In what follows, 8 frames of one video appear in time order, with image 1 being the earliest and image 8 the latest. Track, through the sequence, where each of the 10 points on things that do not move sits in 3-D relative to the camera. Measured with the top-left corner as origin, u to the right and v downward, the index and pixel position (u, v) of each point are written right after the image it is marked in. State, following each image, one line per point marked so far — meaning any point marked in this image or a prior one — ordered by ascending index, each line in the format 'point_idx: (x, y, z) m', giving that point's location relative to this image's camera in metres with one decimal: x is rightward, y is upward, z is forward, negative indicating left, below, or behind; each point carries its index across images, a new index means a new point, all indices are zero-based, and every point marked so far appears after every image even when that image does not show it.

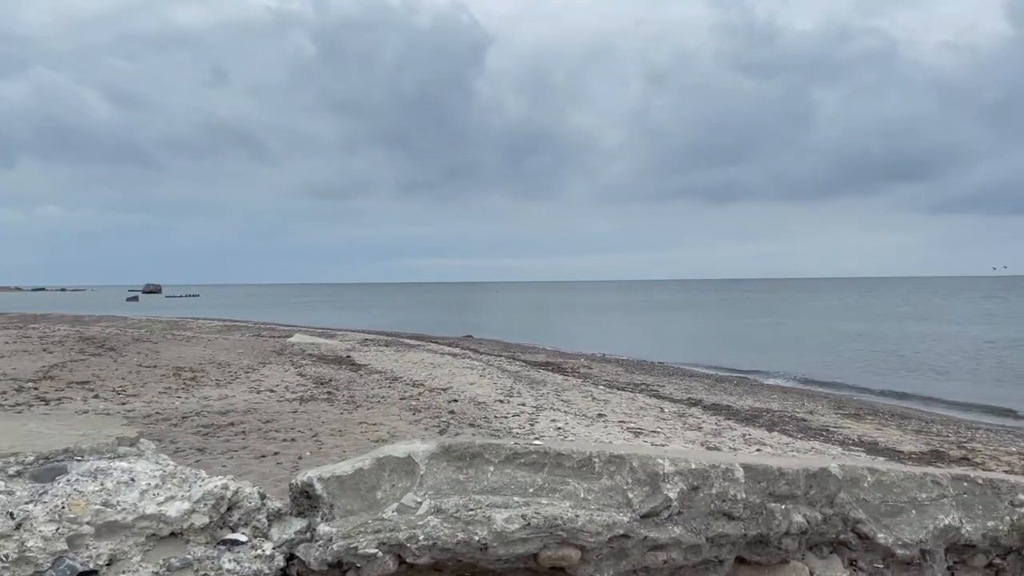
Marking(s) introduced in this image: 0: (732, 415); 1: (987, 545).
0: (+4.6, -2.6, +17.3) m
1: (+3.6, -2.0, +6.3) m
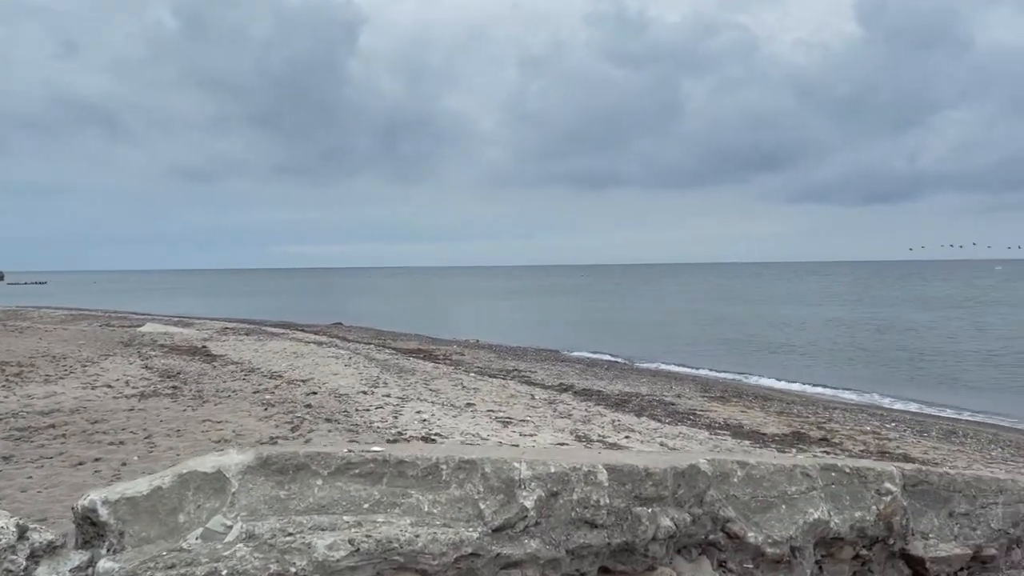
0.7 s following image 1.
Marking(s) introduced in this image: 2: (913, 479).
0: (+1.8, -2.3, +17.1) m
1: (+2.5, -1.8, +6.1) m
2: (+3.2, -1.5, +6.7) m
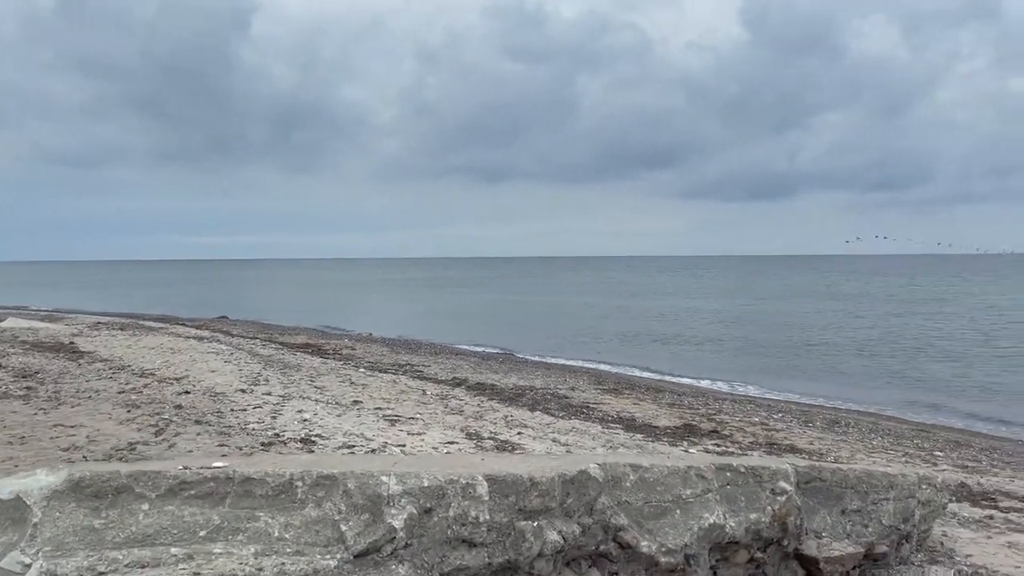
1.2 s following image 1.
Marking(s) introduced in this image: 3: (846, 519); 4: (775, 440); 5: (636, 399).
0: (-0.3, -2.2, +16.7) m
1: (+1.7, -1.8, +5.8) m
2: (+2.3, -1.5, +6.5) m
3: (+2.6, -1.8, +6.4) m
4: (+4.1, -2.4, +13.1) m
5: (+2.6, -2.3, +17.2) m
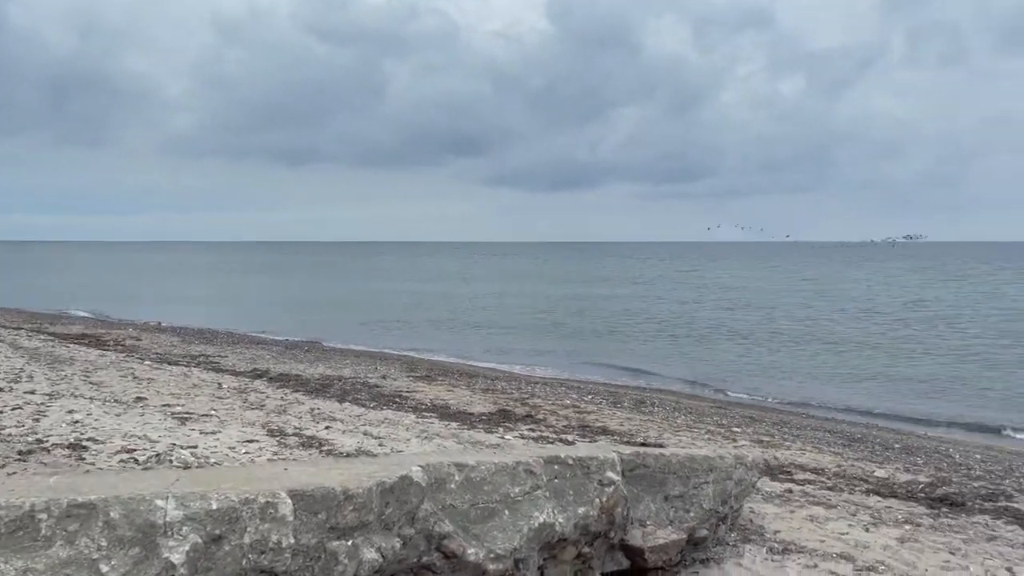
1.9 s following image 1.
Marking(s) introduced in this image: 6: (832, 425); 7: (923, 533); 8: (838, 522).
0: (-4.0, -1.8, +15.6) m
1: (+0.4, -1.6, +5.5) m
2: (+0.9, -1.3, +6.3) m
3: (+1.2, -1.6, +6.3) m
4: (+1.2, -2.1, +13.2) m
5: (-1.3, -2.0, +16.8) m
6: (+5.3, -2.3, +13.8) m
7: (+3.7, -2.2, +7.5) m
8: (+3.0, -2.2, +7.7) m
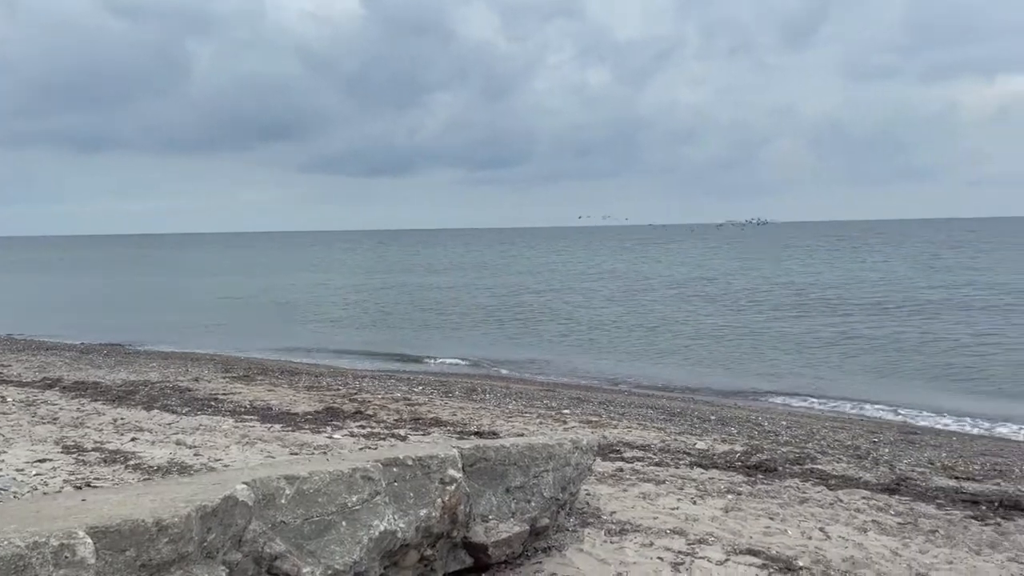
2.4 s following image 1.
0: (-7.0, -1.8, +14.2) m
1: (-0.6, -1.6, +5.2) m
2: (-0.3, -1.2, +6.1) m
3: (0.0, -1.6, +6.2) m
4: (-1.4, -2.0, +12.9) m
5: (-4.7, -1.9, +16.0) m
6: (+2.4, -2.0, +14.4) m
7: (+2.2, -2.0, +7.9) m
8: (+1.5, -2.0, +8.0) m
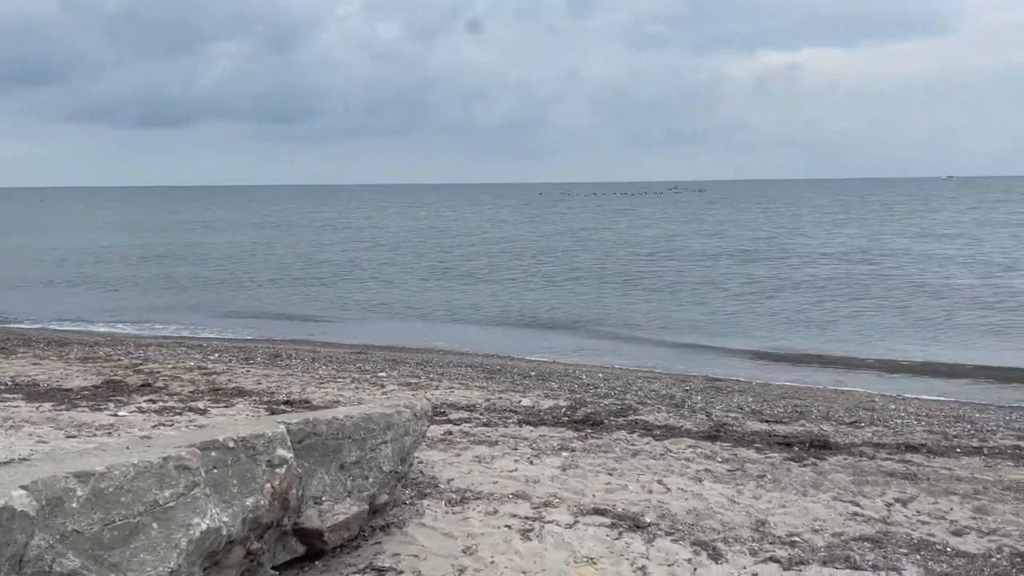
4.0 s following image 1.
0: (-9.9, -1.3, +11.6) m
1: (-1.4, -1.3, +4.5) m
2: (-1.4, -0.9, +5.4) m
3: (-1.1, -1.2, +5.5) m
4: (-4.1, -1.4, +11.7) m
5: (-8.0, -1.2, +13.9) m
6: (-0.7, -1.2, +14.1) m
7: (+0.6, -1.6, +7.7) m
8: (-0.1, -1.6, +7.7) m
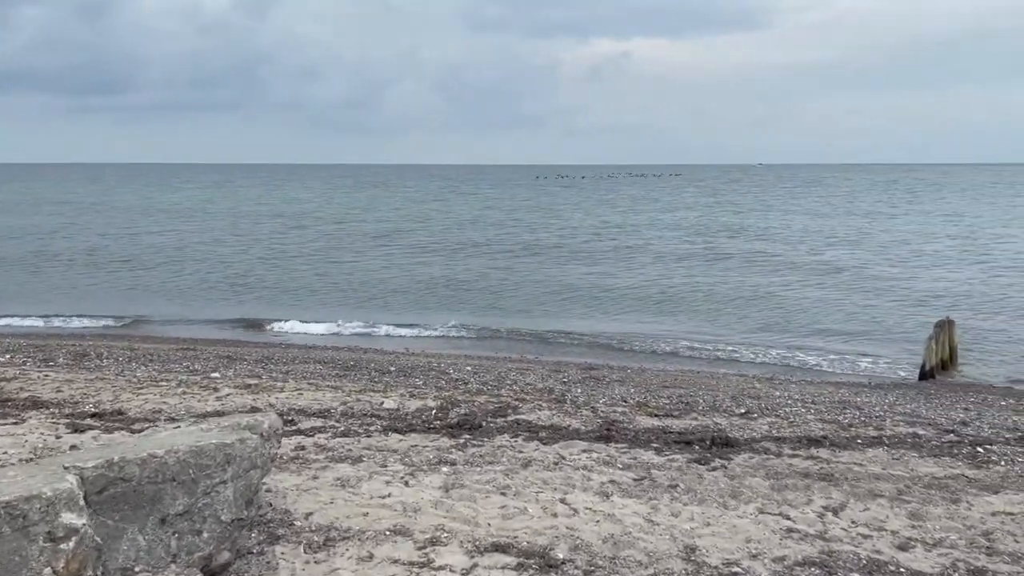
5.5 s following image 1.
0: (-11.4, -1.2, +8.4) m
1: (-1.8, -1.3, +3.0) m
2: (-1.9, -0.9, +3.9) m
3: (-1.7, -1.2, +4.1) m
4: (-5.8, -1.2, +9.6) m
5: (-10.0, -1.0, +11.0) m
6: (-2.9, -1.0, +12.6) m
7: (-0.4, -1.5, +6.6) m
8: (-1.1, -1.5, +6.4) m
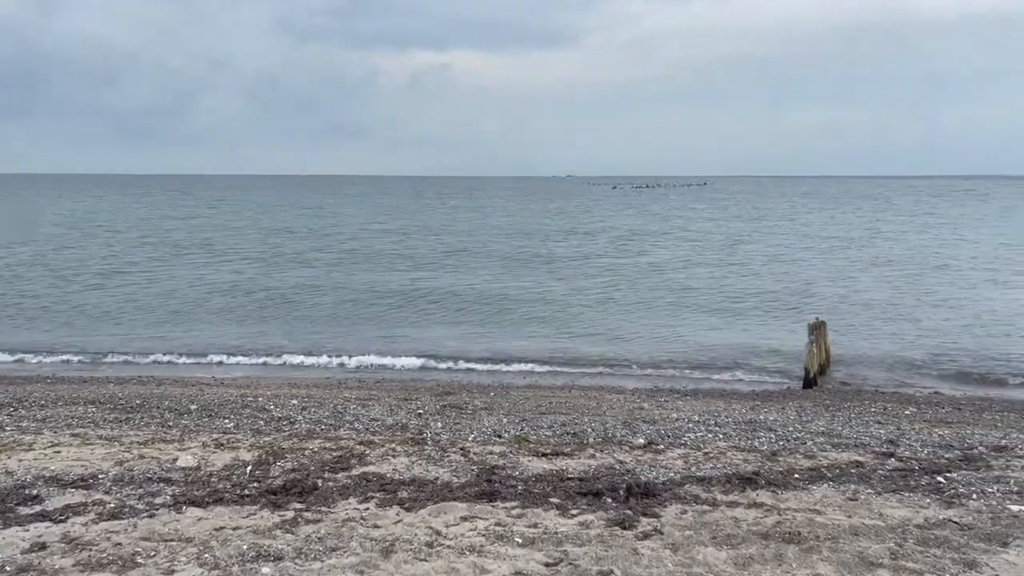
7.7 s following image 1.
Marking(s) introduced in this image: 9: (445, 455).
0: (-12.3, -1.5, +3.9) m
1: (-1.8, -1.3, +0.6) m
2: (-2.1, -0.9, +1.4) m
3: (-1.9, -1.2, +1.7) m
4: (-7.1, -1.4, +6.2) m
5: (-11.5, -1.4, +6.7) m
6: (-4.9, -1.2, +9.8) m
7: (-1.1, -1.5, +4.4) m
8: (-1.8, -1.5, +4.1) m
9: (-0.6, -1.4, +6.9) m
